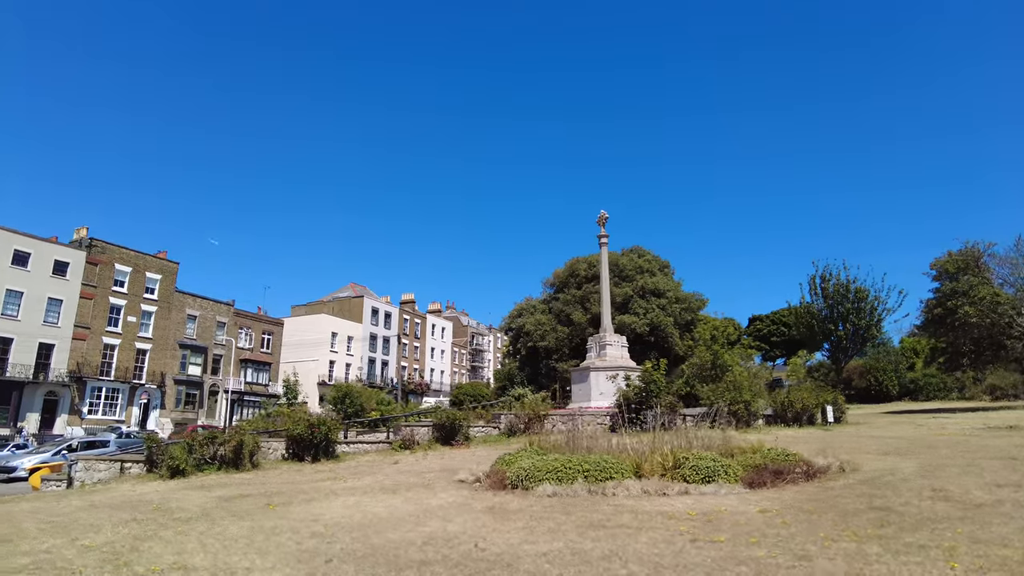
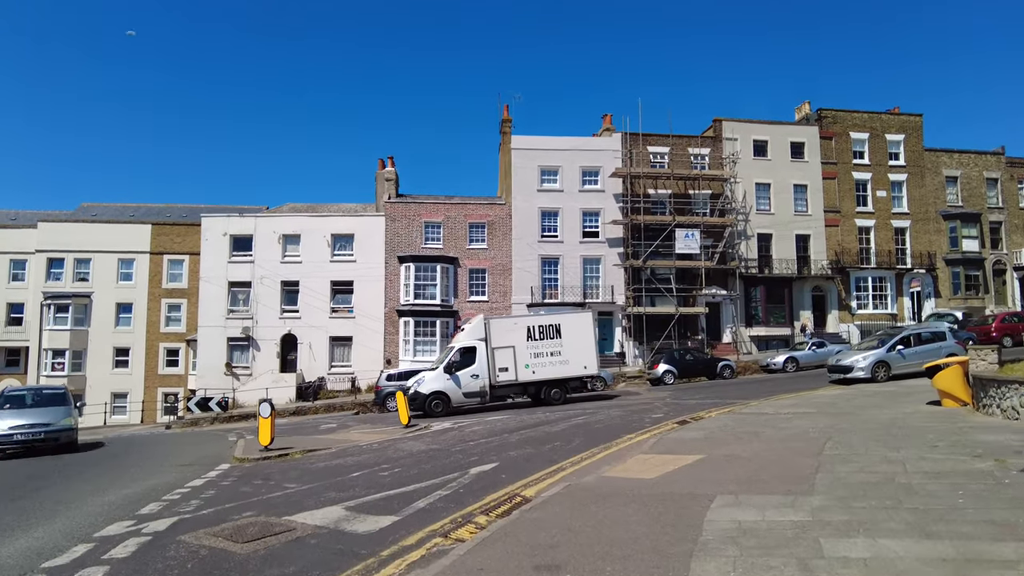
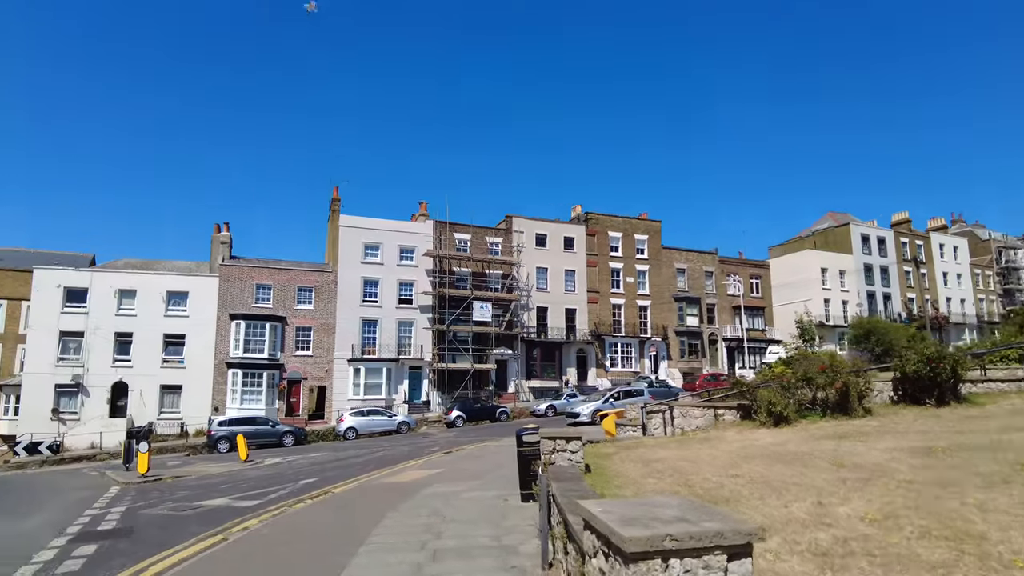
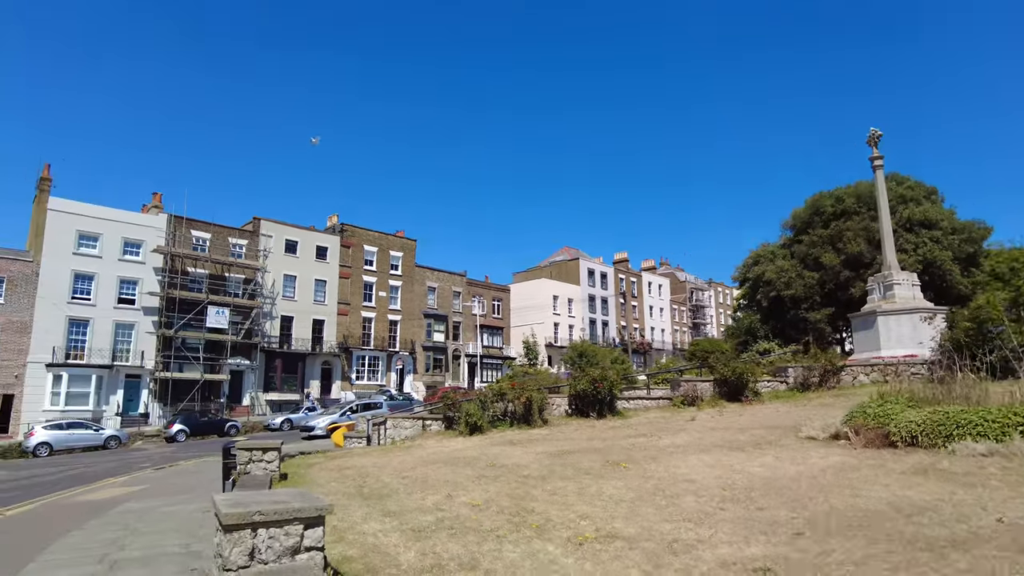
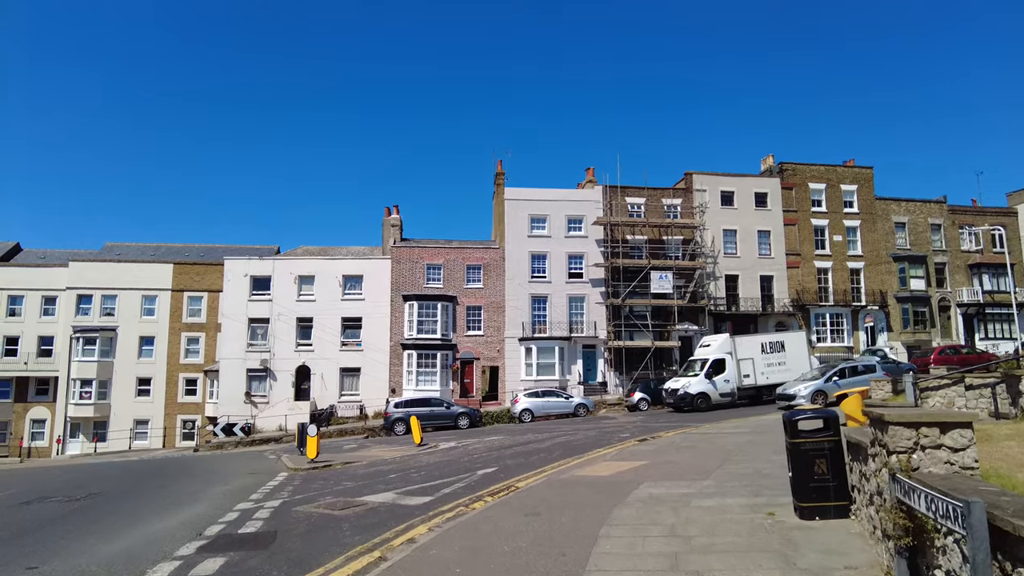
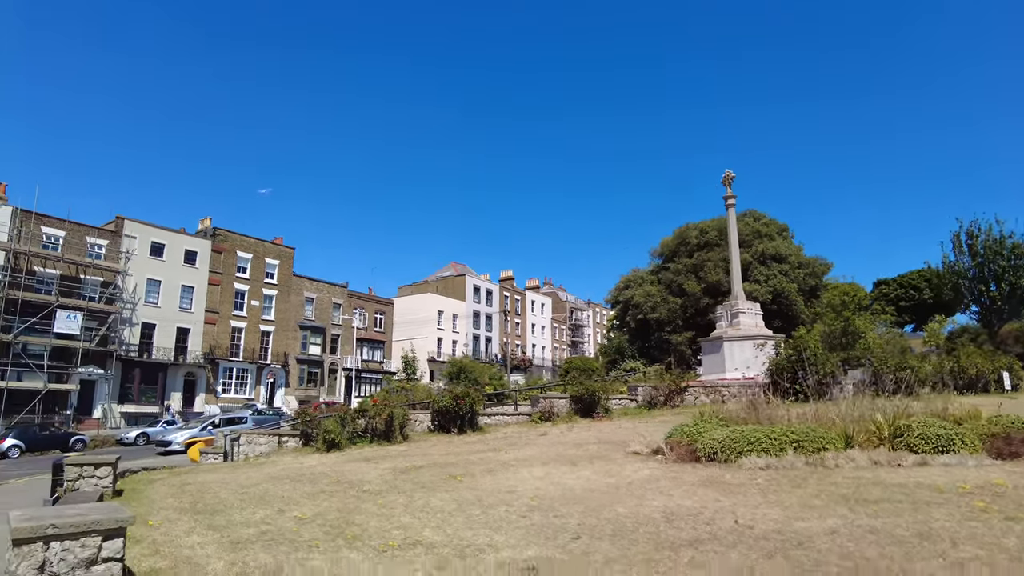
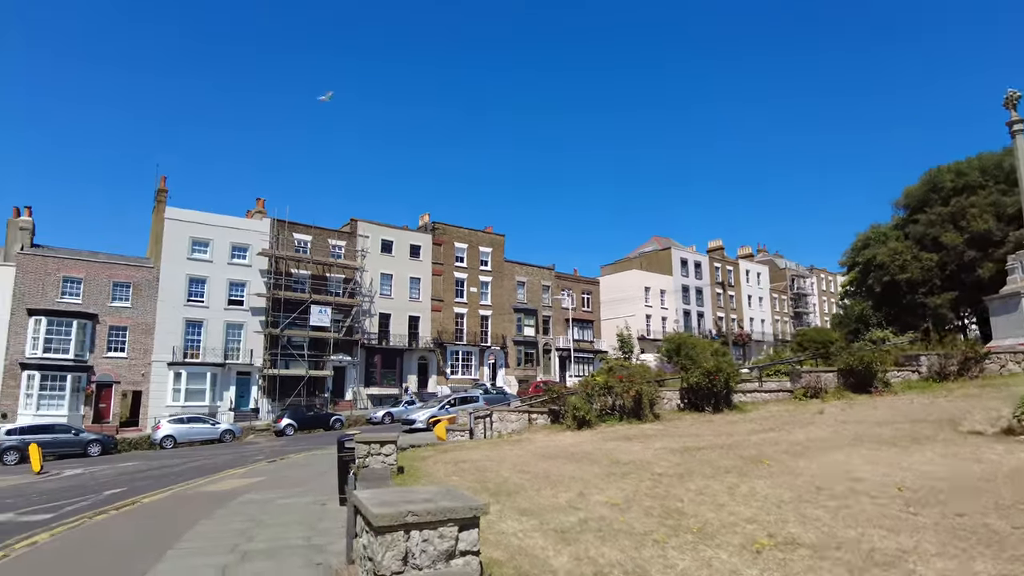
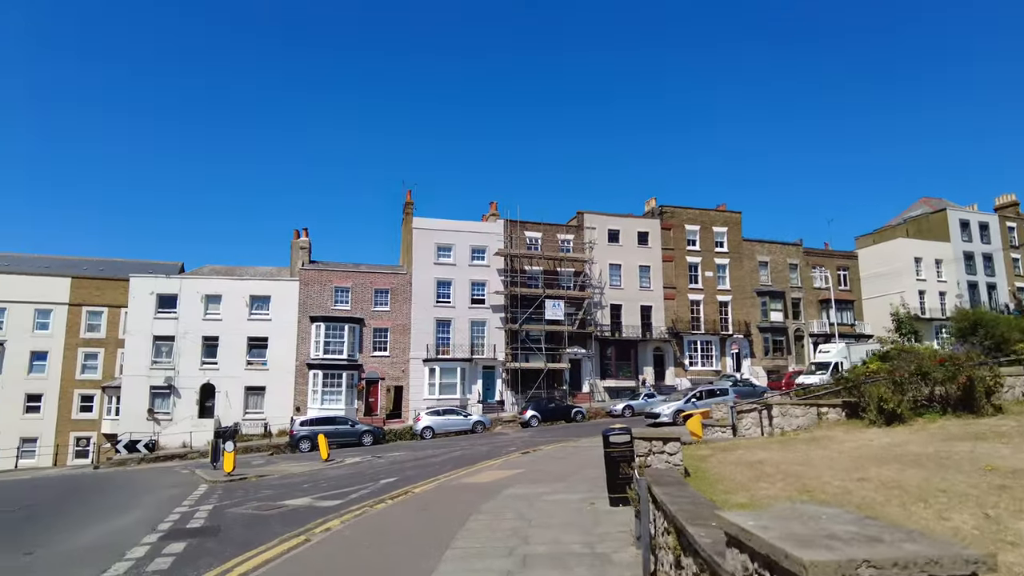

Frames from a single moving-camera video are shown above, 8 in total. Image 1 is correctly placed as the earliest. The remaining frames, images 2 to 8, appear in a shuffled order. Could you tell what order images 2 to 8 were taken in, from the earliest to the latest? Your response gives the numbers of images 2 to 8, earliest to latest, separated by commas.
6, 4, 7, 3, 8, 5, 2
